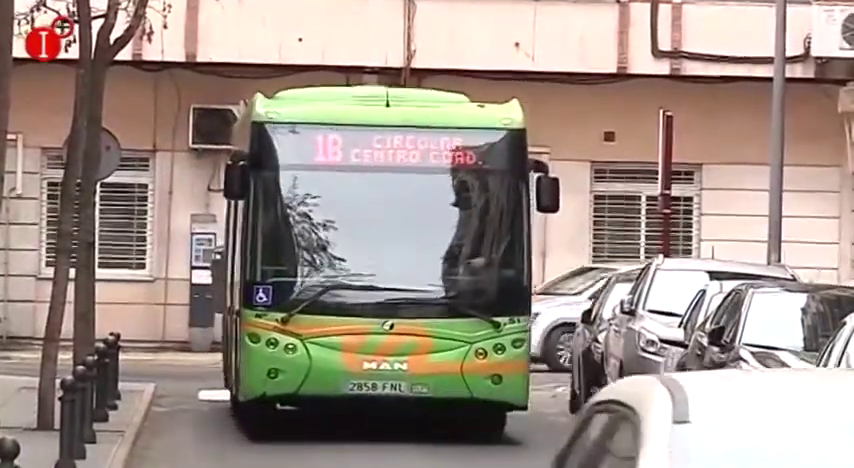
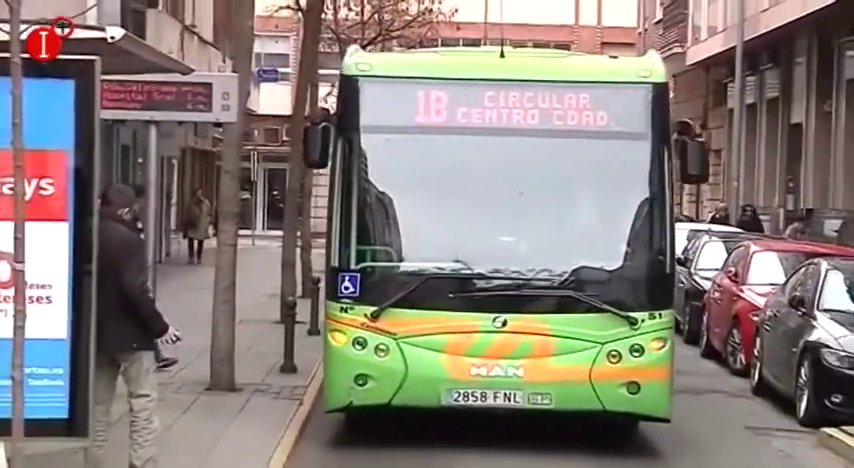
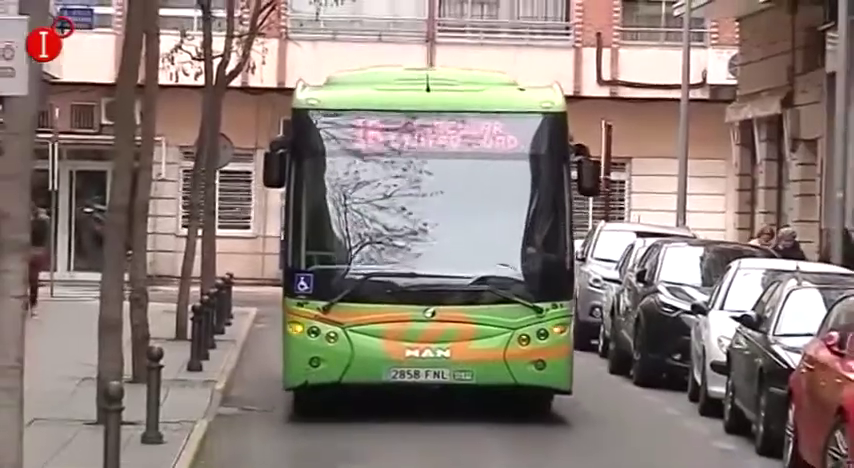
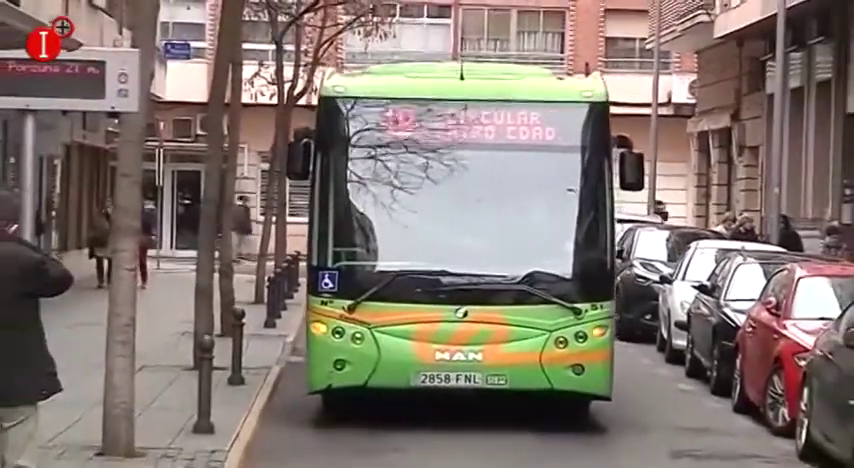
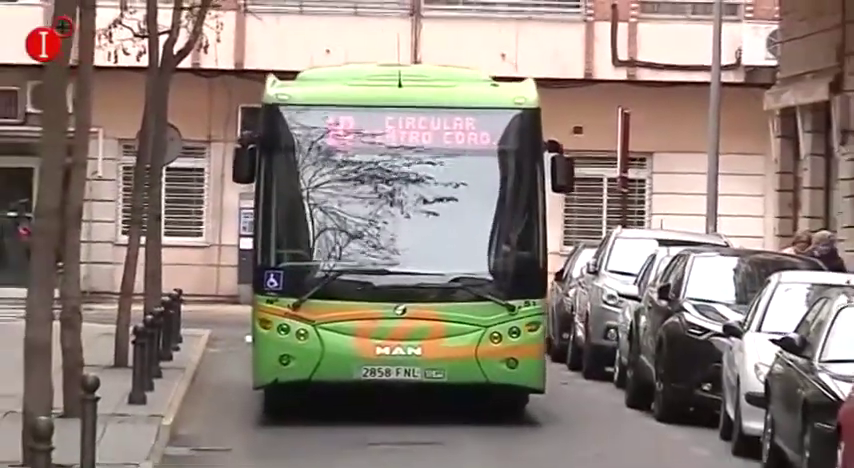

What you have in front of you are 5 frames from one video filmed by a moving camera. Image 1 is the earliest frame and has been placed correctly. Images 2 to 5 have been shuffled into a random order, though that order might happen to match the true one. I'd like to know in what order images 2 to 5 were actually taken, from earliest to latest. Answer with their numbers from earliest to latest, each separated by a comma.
5, 3, 4, 2
